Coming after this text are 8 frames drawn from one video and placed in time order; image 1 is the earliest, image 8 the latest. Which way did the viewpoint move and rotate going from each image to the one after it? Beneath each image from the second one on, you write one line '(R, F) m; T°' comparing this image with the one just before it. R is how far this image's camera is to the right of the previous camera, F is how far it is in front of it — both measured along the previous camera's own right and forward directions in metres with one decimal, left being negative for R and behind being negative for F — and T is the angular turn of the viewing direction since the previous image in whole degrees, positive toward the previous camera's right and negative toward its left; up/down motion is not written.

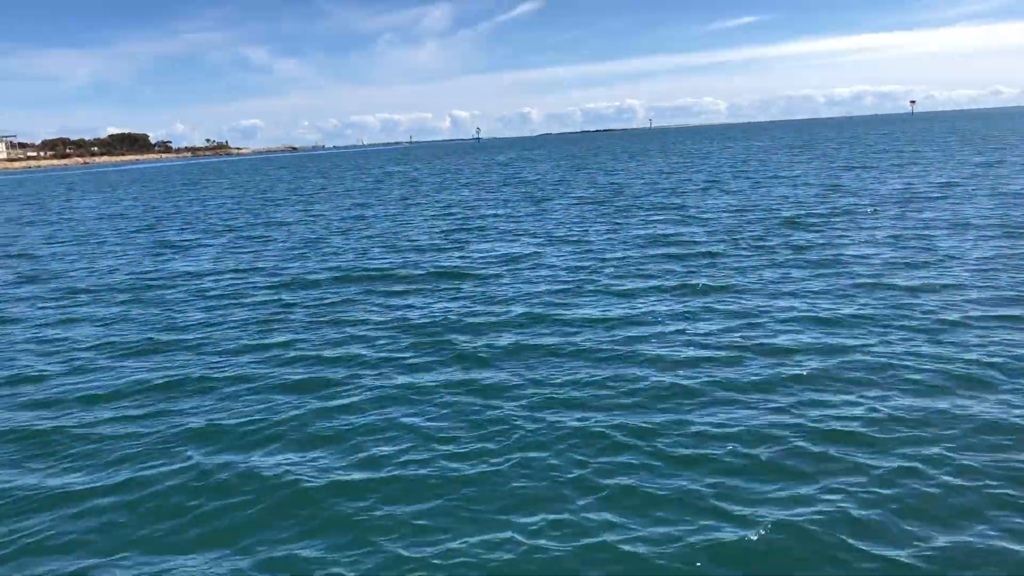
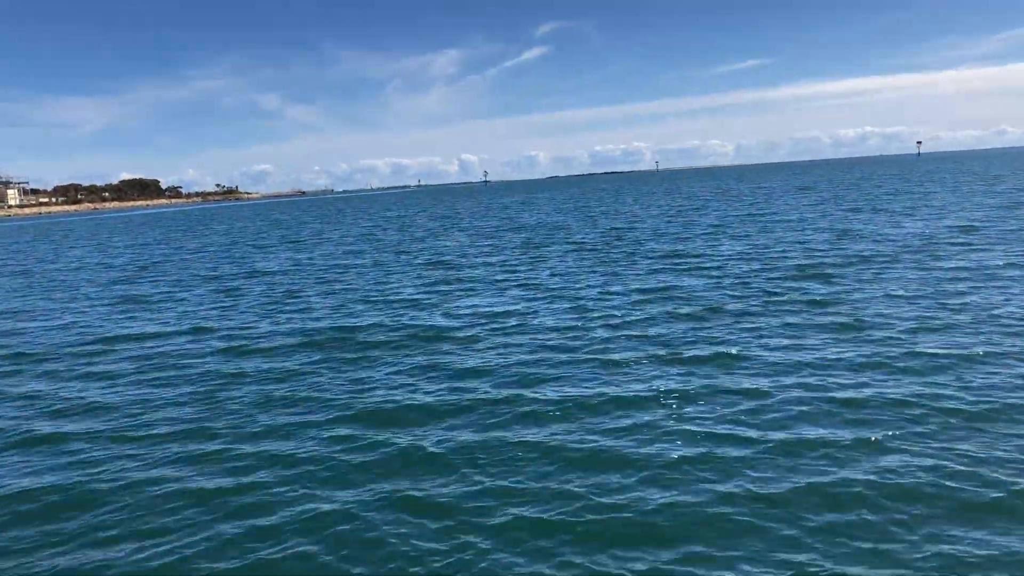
(+0.9, +2.2) m; -1°
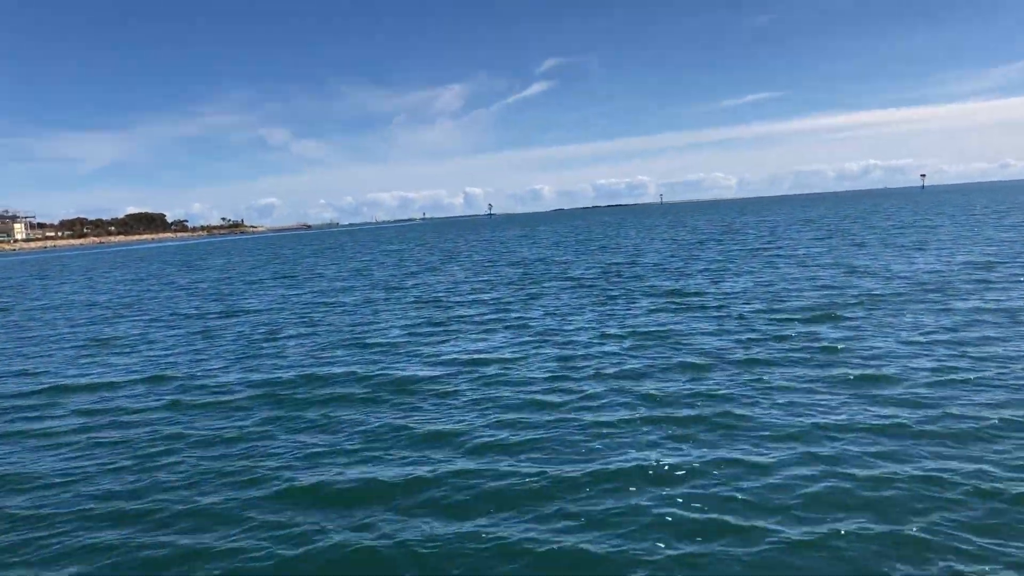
(+0.7, +1.7) m; 0°
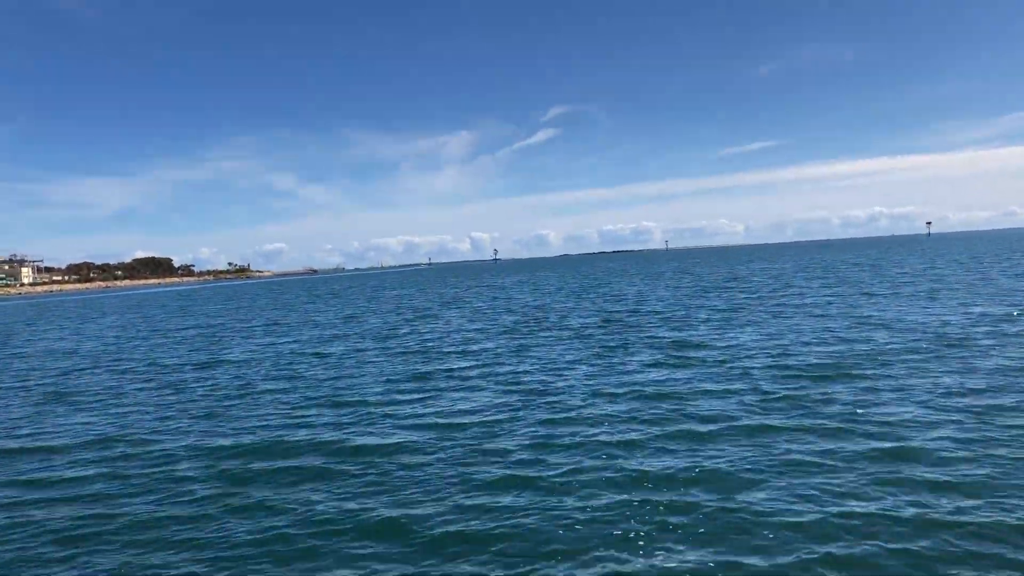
(+0.7, +1.7) m; 0°
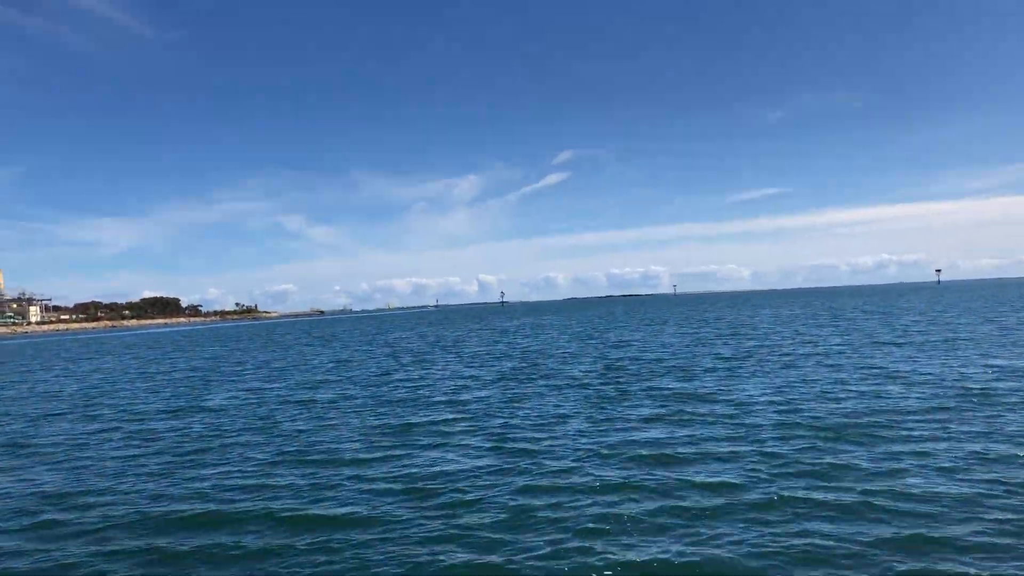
(+0.8, +1.7) m; -1°
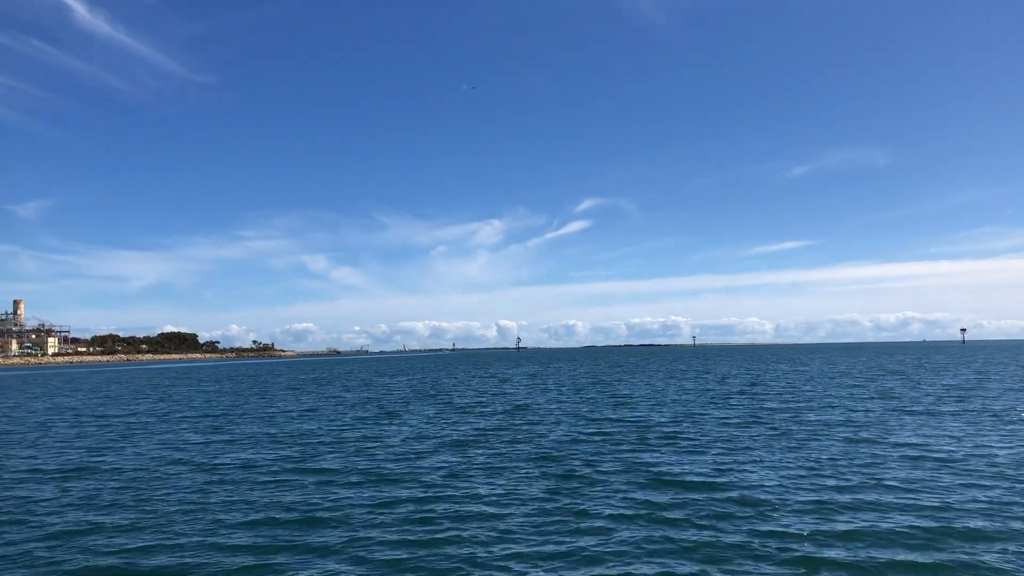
(+2.7, +6.0) m; -2°
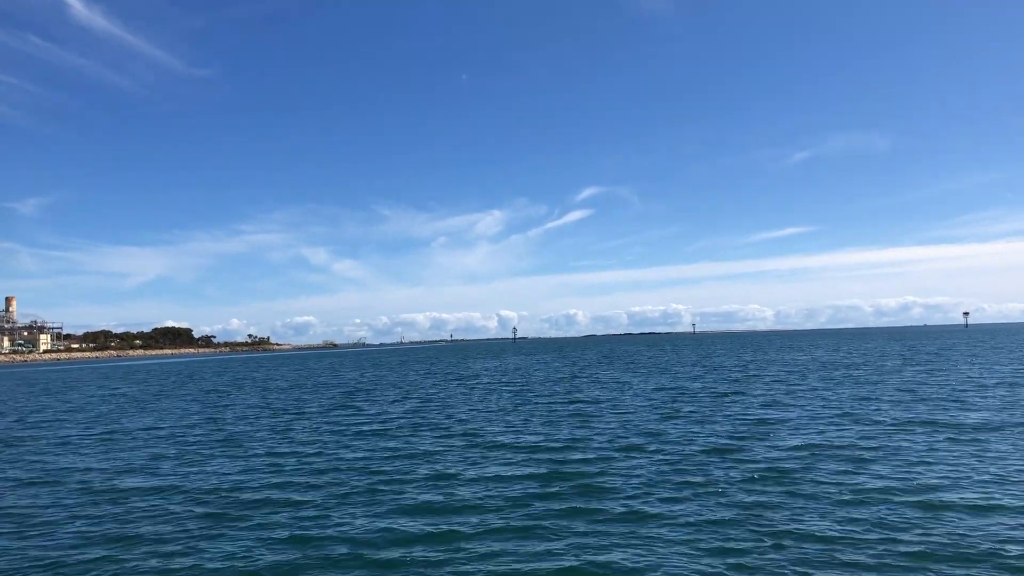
(+4.1, +8.8) m; 0°
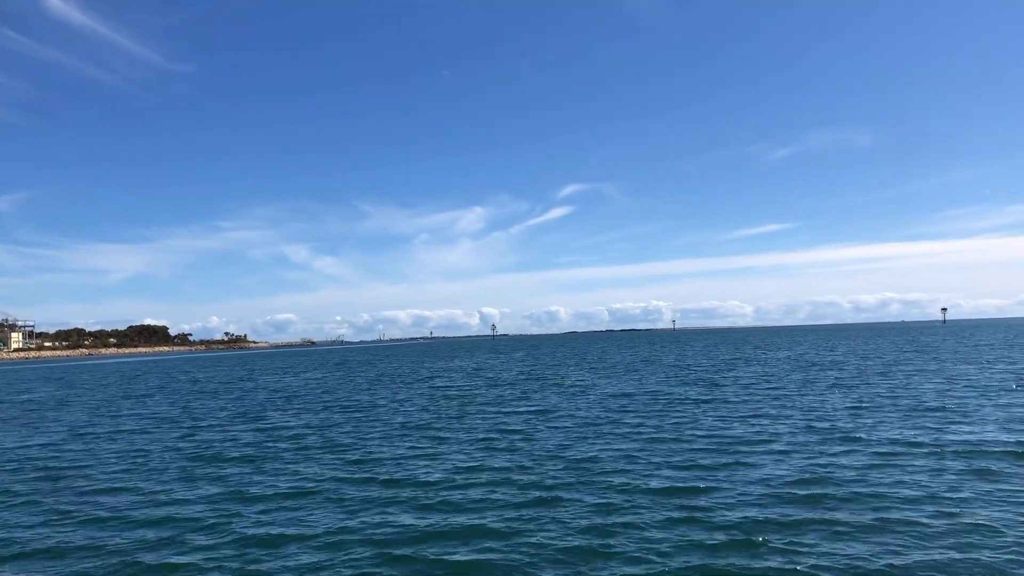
(+1.8, +4.1) m; +2°
